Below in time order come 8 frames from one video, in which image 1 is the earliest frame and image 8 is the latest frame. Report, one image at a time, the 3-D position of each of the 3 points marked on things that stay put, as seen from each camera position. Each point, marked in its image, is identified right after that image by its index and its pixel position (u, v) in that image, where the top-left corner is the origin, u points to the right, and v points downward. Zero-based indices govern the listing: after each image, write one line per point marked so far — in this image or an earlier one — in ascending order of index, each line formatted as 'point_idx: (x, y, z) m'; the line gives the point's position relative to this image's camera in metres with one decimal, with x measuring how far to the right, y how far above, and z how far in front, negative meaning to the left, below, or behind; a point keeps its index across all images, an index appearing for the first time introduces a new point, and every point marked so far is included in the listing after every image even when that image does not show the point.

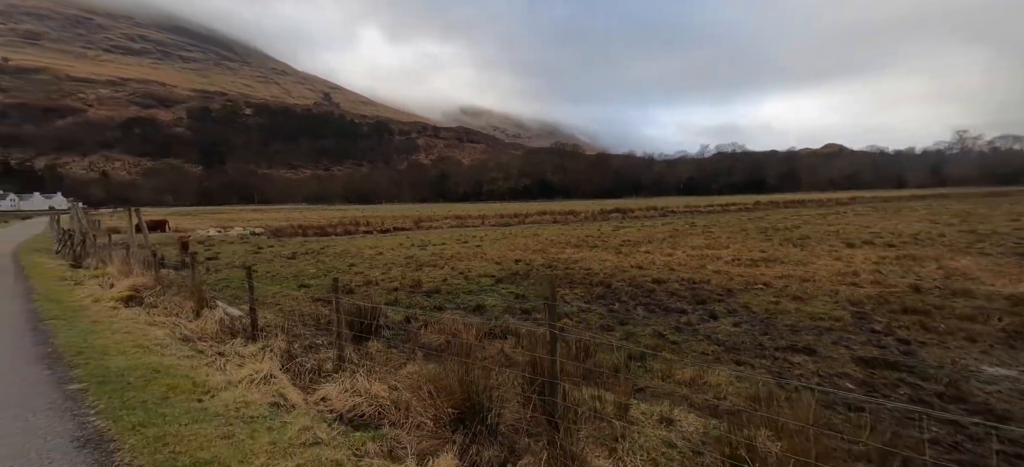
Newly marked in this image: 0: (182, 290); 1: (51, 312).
0: (-10.1, -1.7, +15.1) m
1: (-9.4, -1.5, +10.2) m
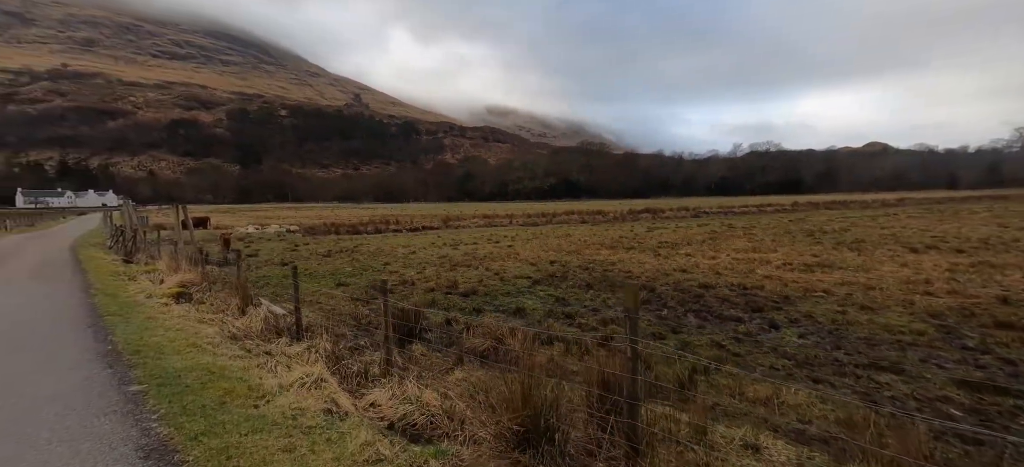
0: (-9.0, -1.7, +15.4) m
1: (-8.5, -1.5, +10.5) m
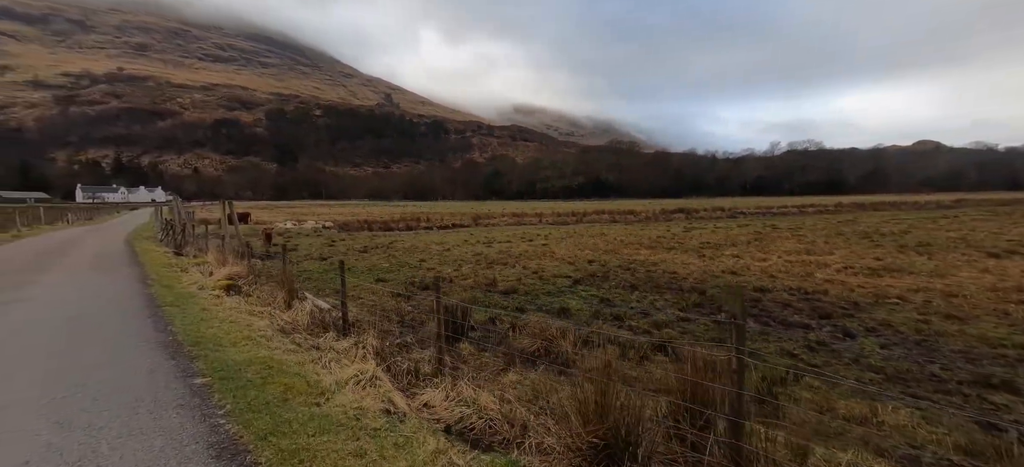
0: (-7.7, -1.5, +15.7) m
1: (-7.5, -1.4, +10.8) m
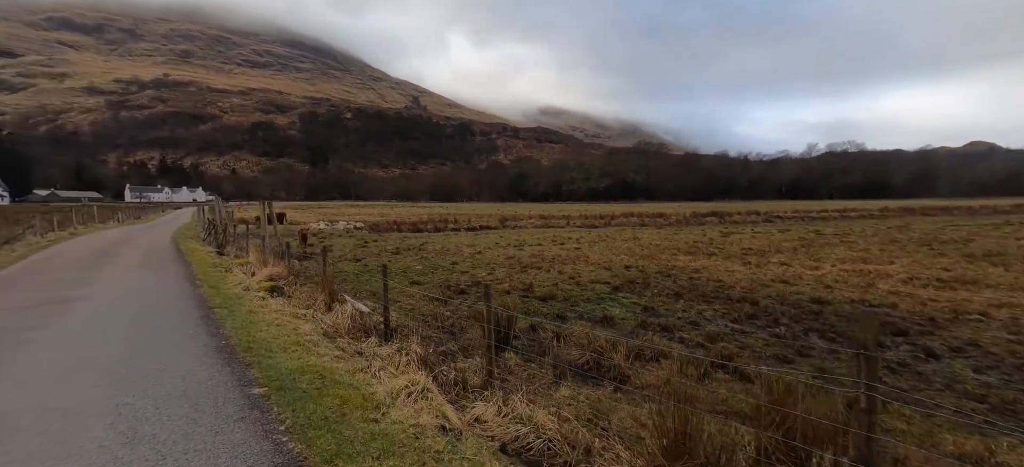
0: (-6.5, -1.6, +15.9) m
1: (-6.6, -1.5, +11.0) m
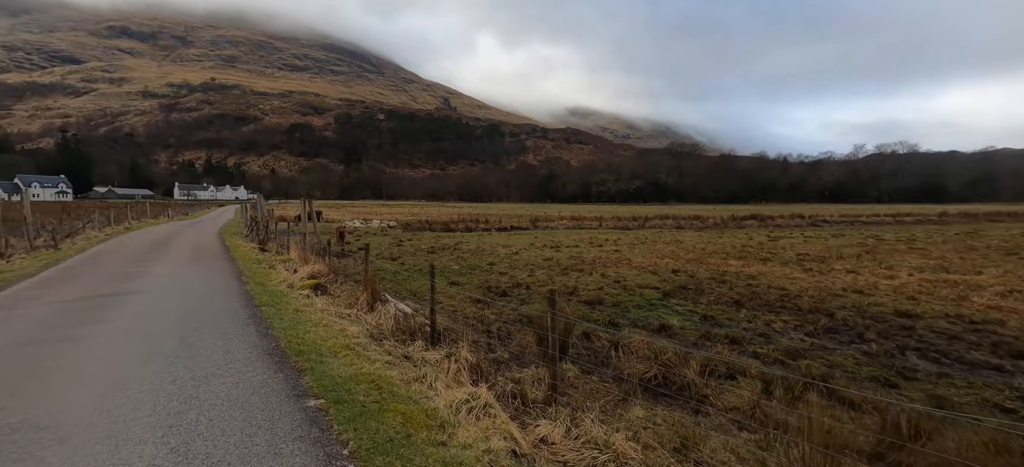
0: (-5.1, -1.5, +15.8) m
1: (-5.6, -1.4, +10.8) m
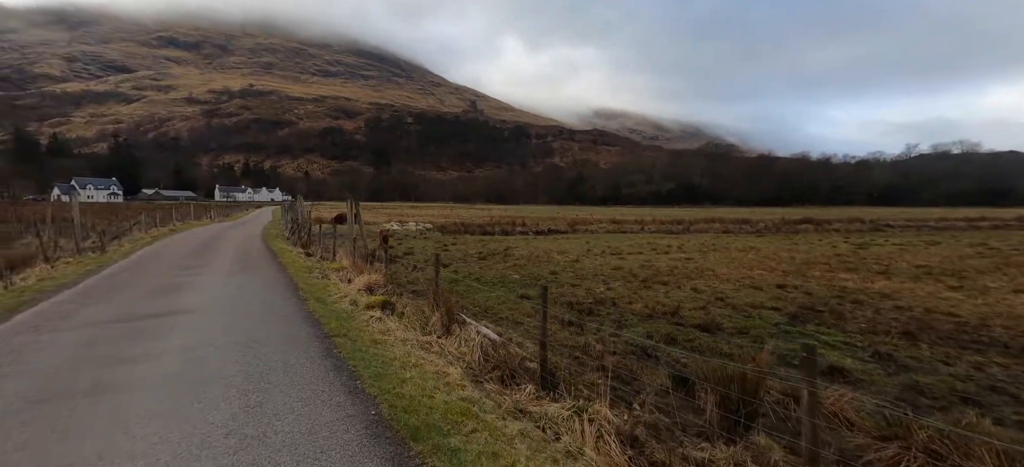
0: (-2.8, -1.8, +14.1) m
1: (-3.5, -1.6, +9.1) m
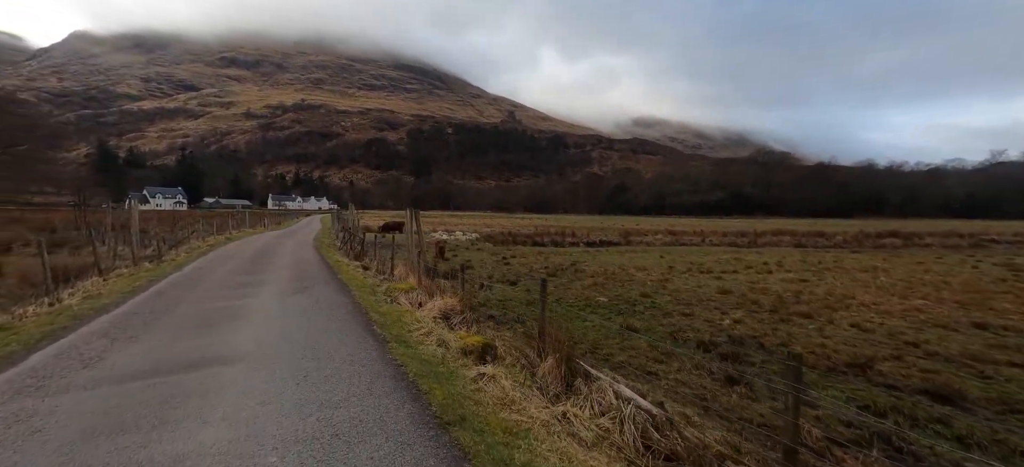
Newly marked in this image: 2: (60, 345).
0: (-0.2, -2.2, +11.4) m
1: (-1.3, -1.9, +6.6) m
2: (-7.8, -1.9, +8.5) m
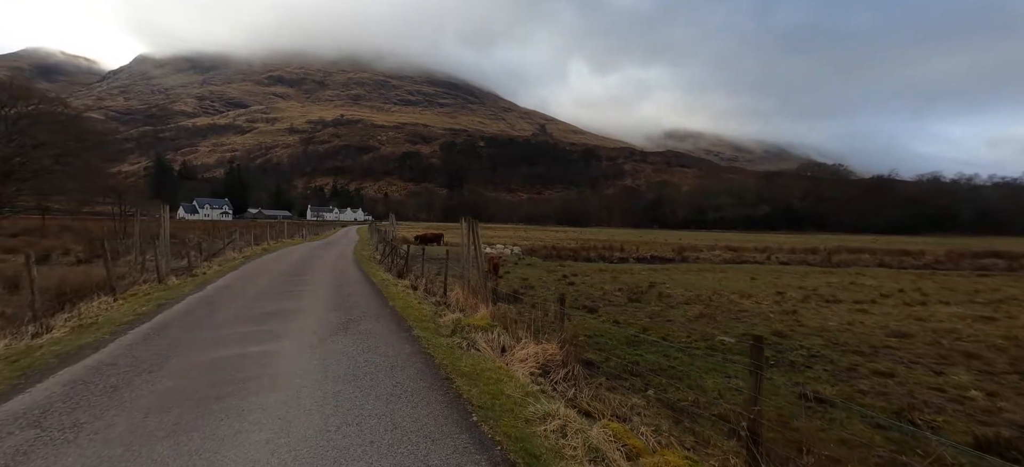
0: (+2.2, -2.5, +7.3) m
1: (+0.7, -2.1, +2.5) m
2: (-5.6, -2.1, +4.9) m
